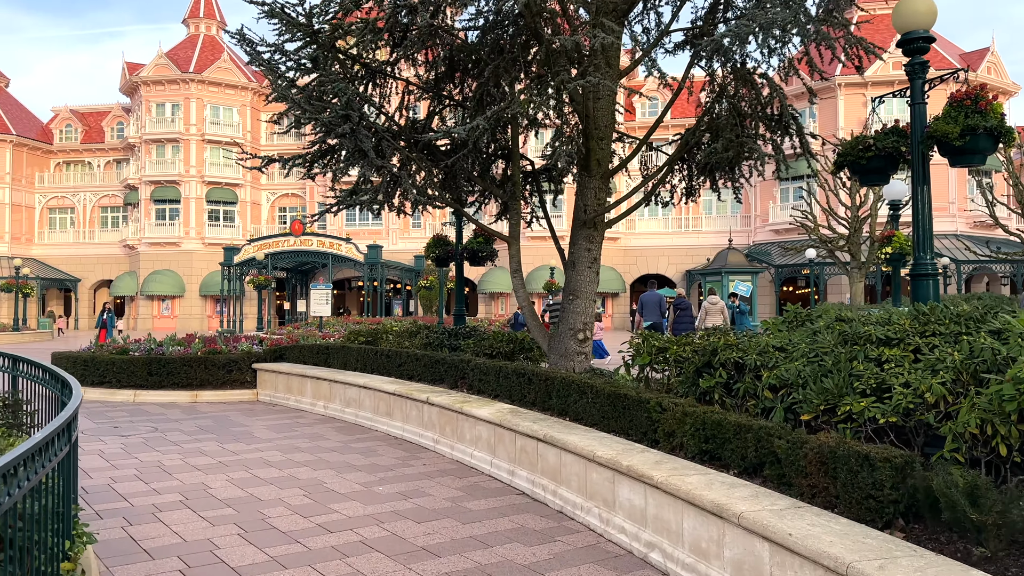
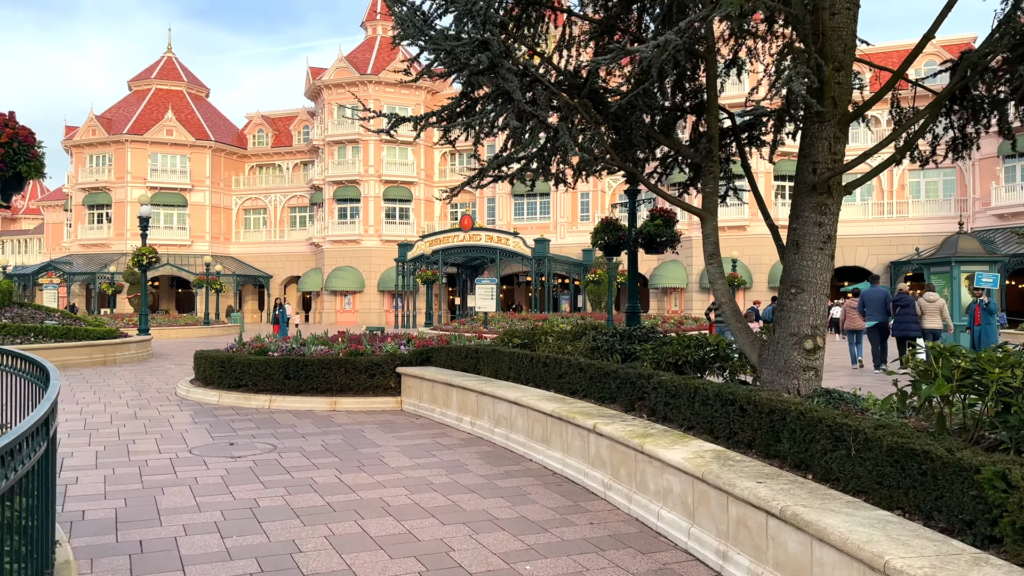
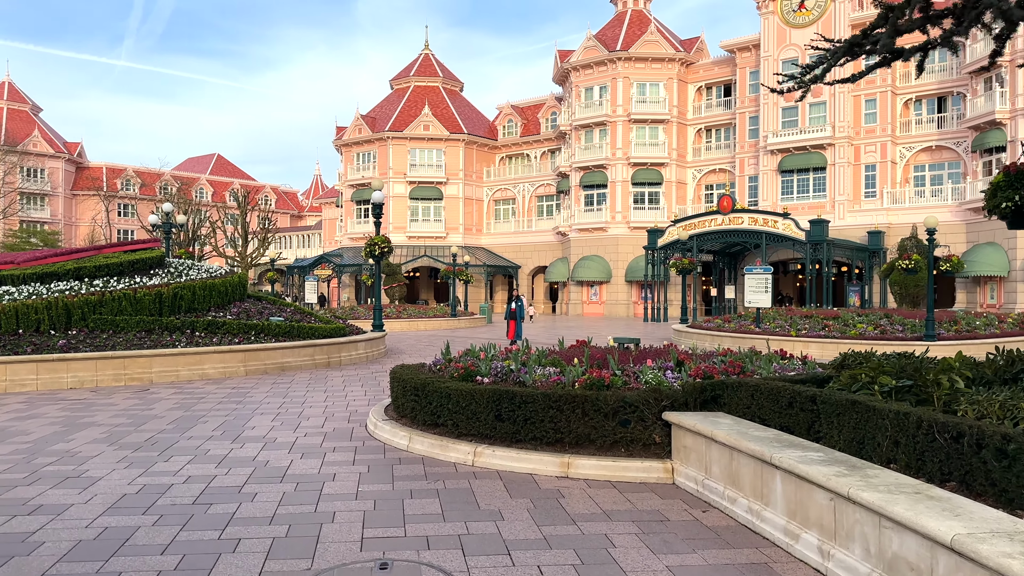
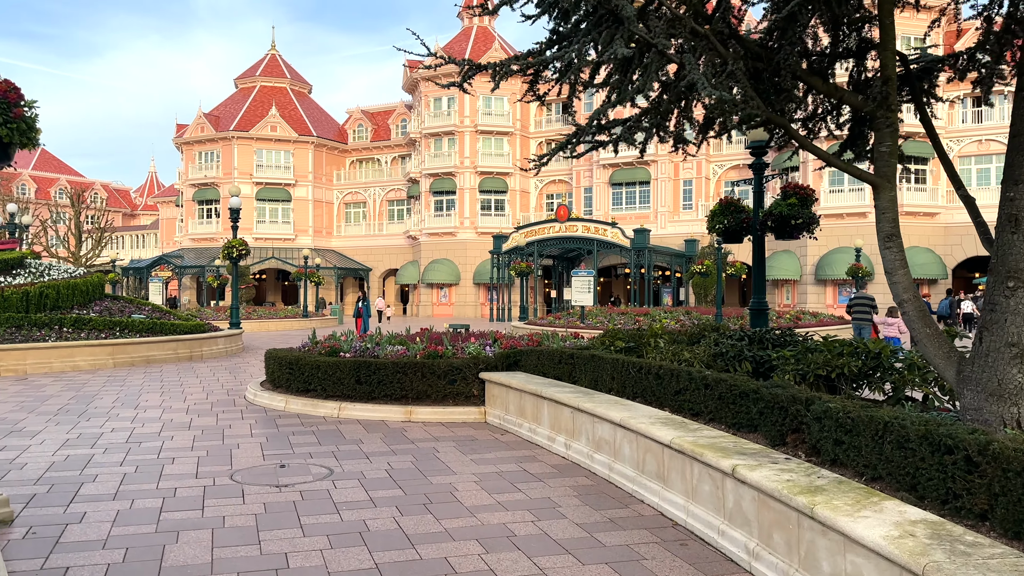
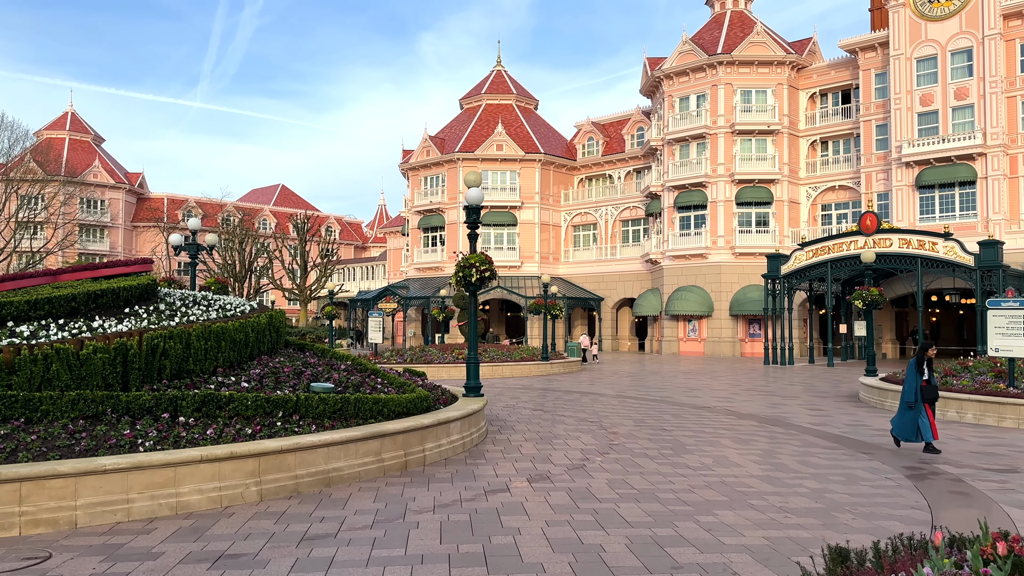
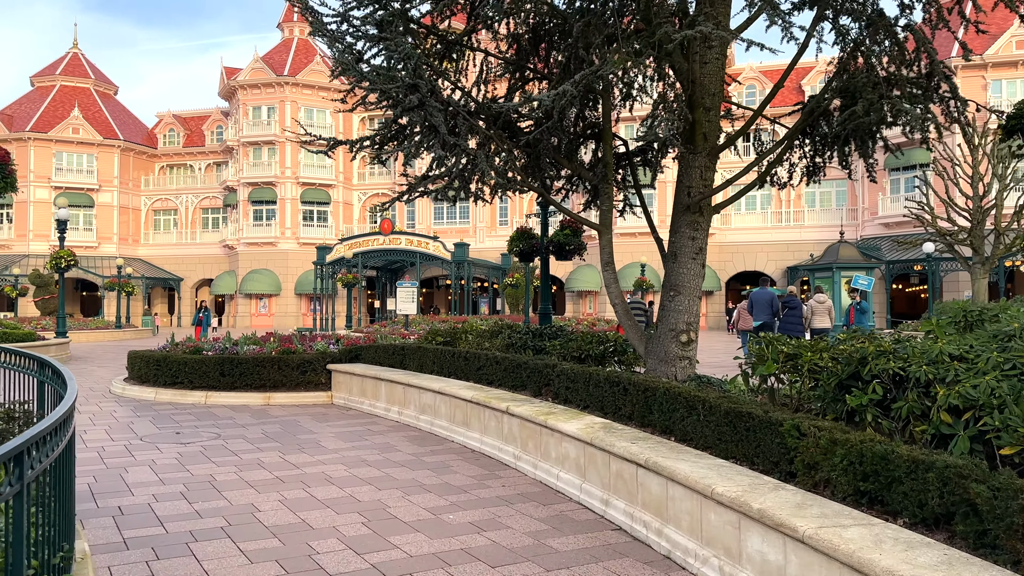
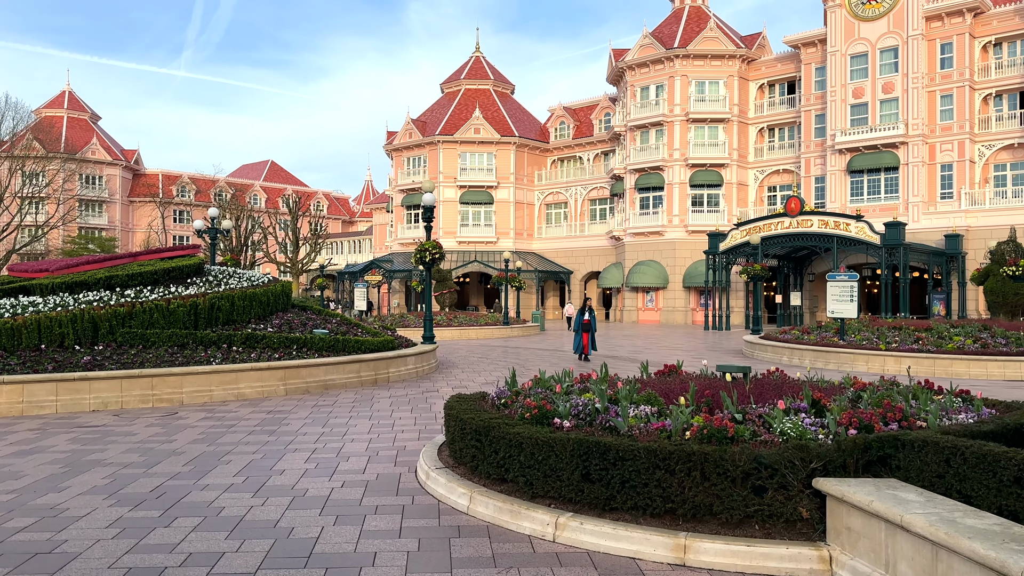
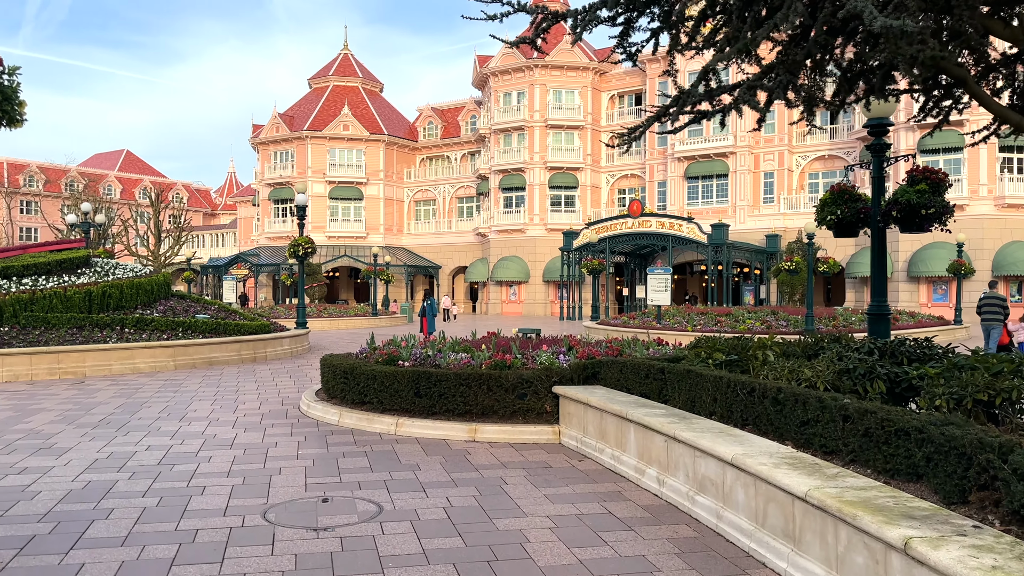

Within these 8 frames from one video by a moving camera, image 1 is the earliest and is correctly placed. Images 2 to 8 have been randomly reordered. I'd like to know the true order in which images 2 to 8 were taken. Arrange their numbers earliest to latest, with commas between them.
6, 2, 4, 8, 3, 7, 5
